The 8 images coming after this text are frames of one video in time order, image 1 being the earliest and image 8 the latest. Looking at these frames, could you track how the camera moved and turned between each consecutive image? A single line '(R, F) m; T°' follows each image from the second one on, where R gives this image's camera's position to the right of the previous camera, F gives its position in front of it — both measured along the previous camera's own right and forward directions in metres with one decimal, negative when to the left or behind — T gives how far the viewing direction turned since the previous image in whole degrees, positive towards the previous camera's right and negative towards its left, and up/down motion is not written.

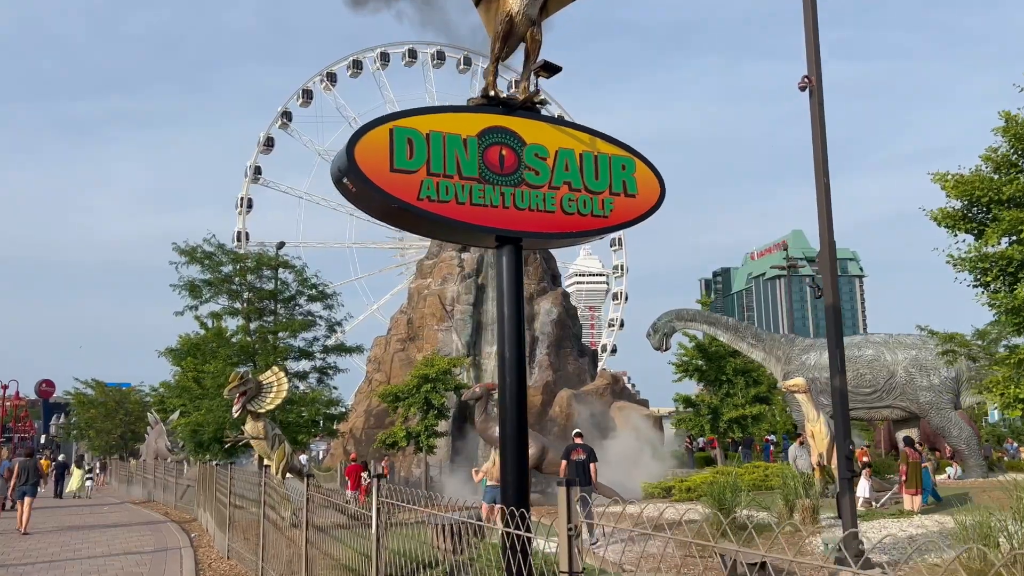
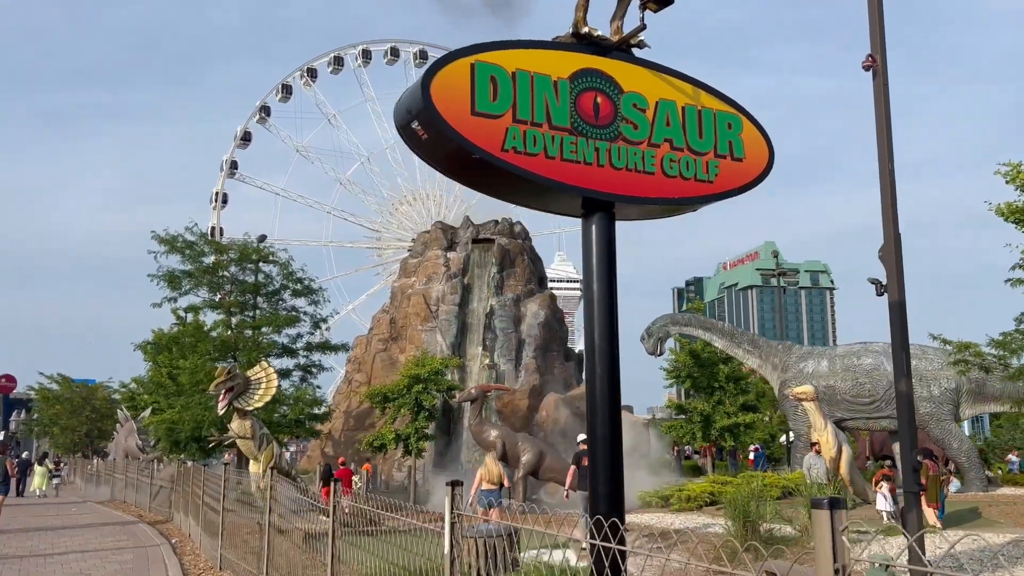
(-0.5, +0.6) m; +2°
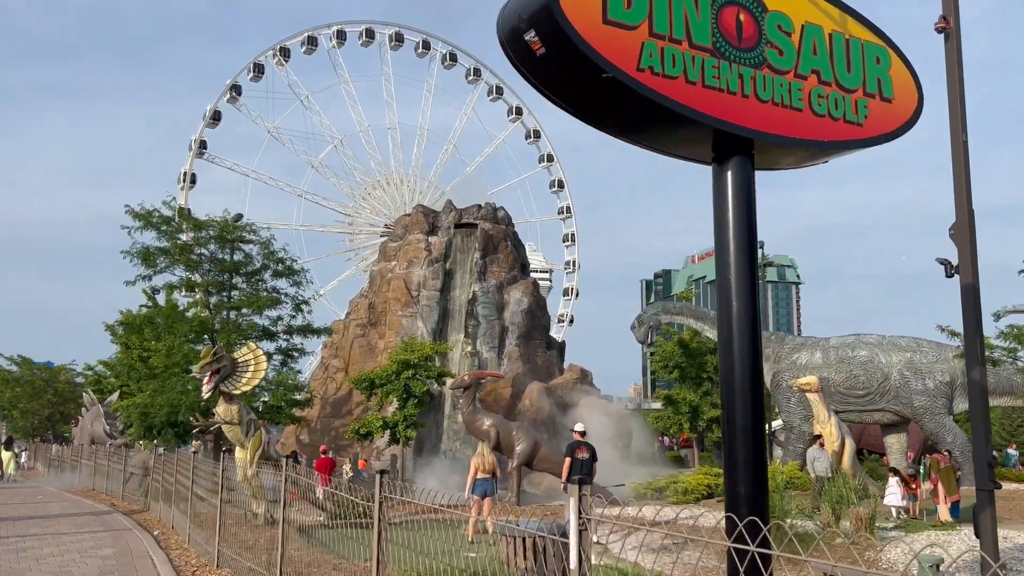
(-0.5, +0.6) m; +2°
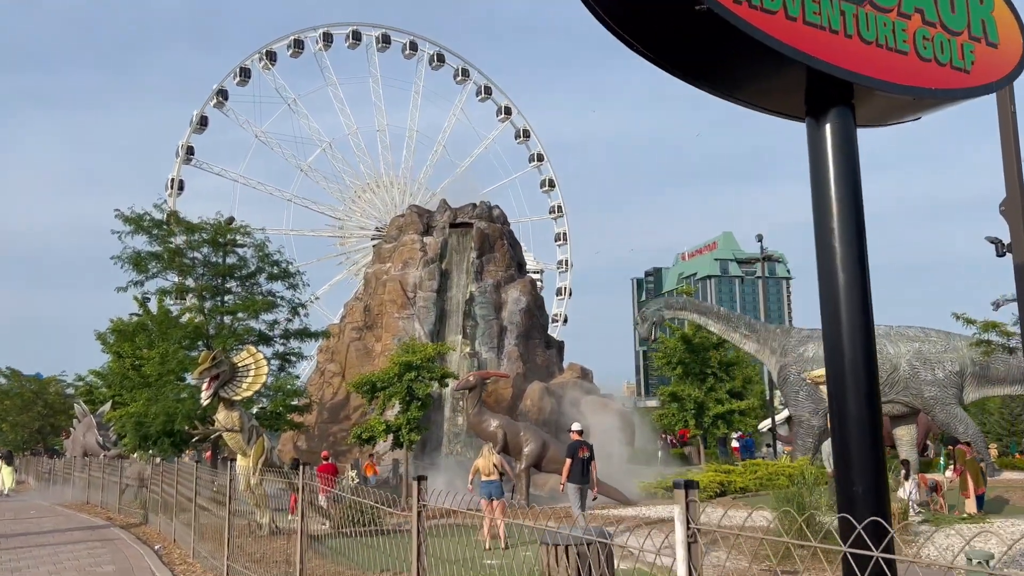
(-0.2, +0.4) m; +1°
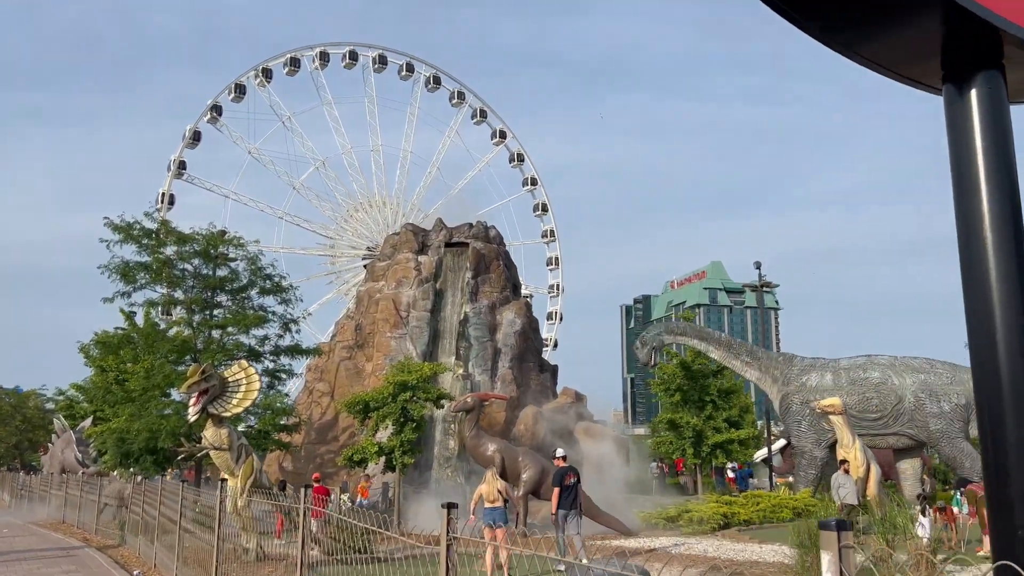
(-0.2, +0.4) m; +1°
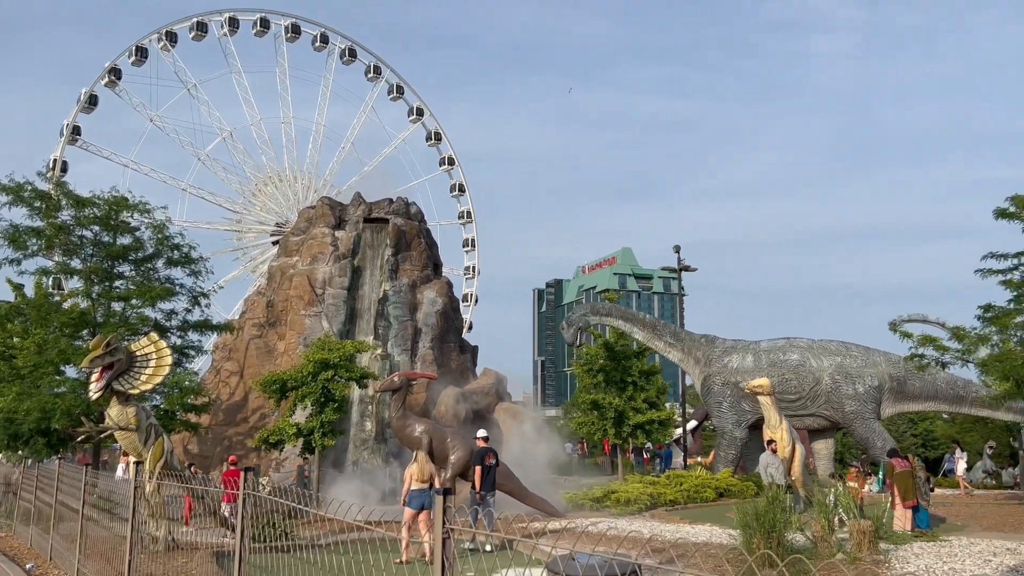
(-0.3, +0.5) m; +6°
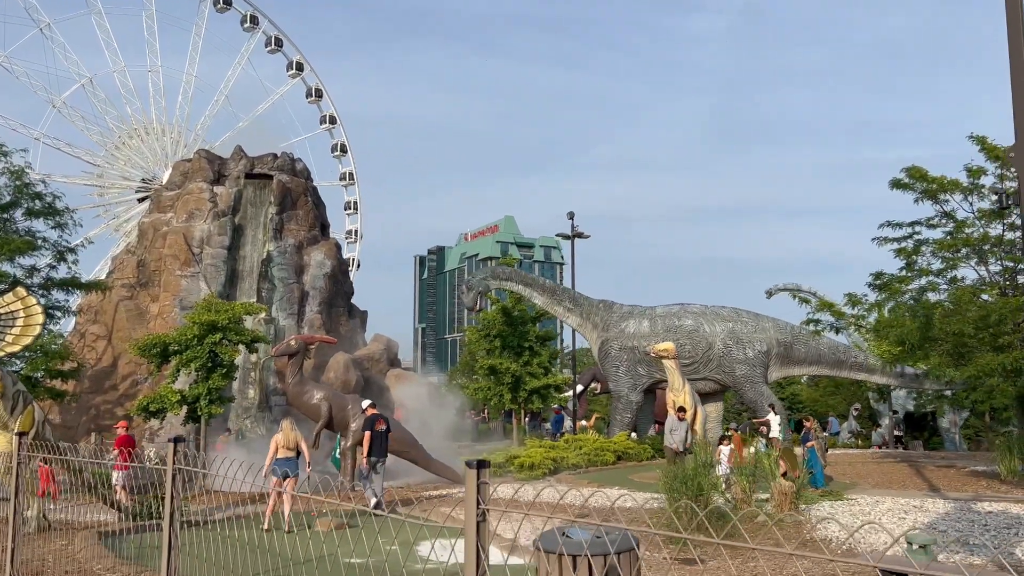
(-0.4, +0.5) m; +8°
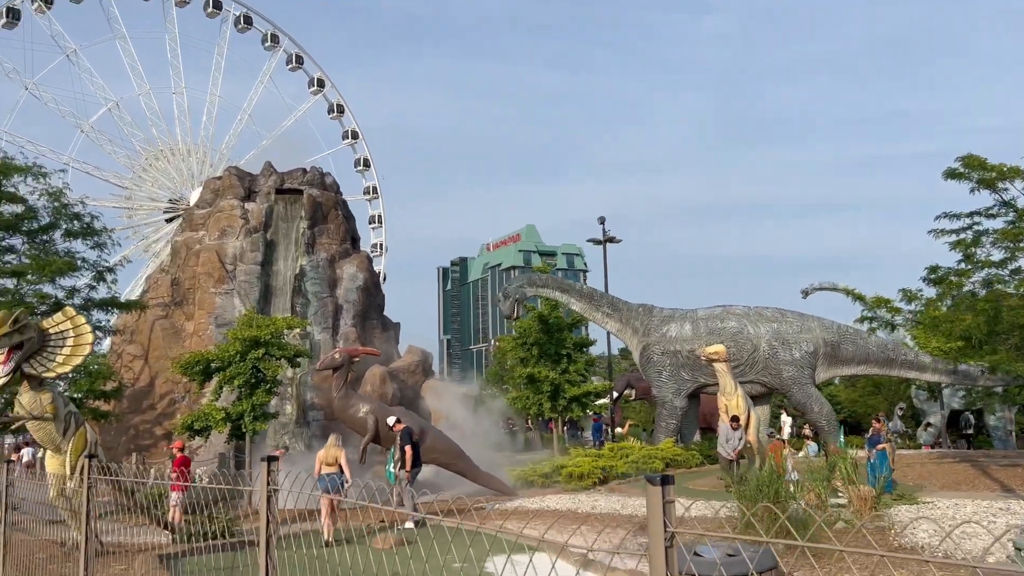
(-0.3, +0.2) m; -2°
